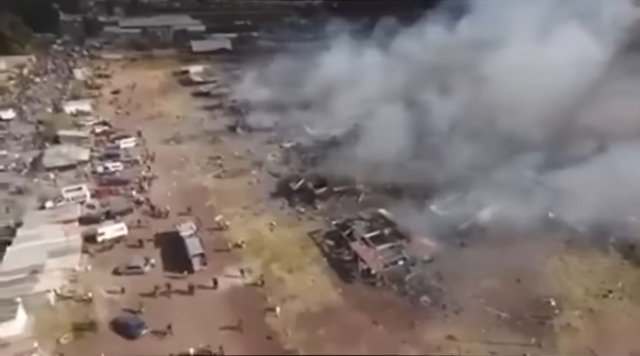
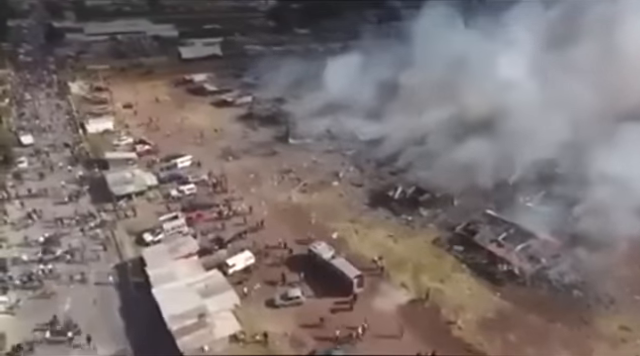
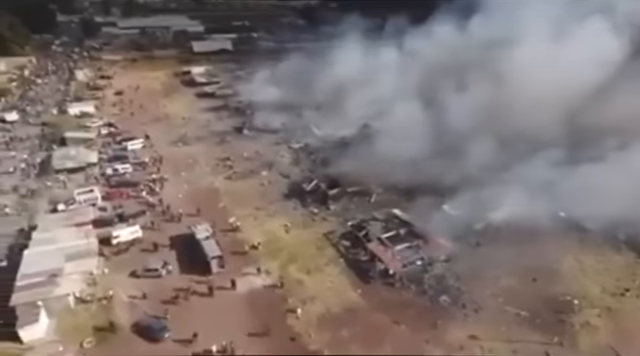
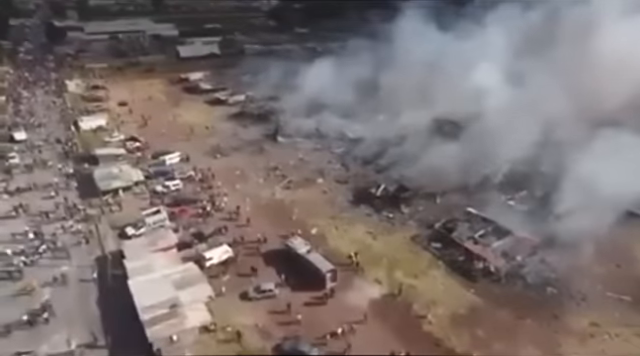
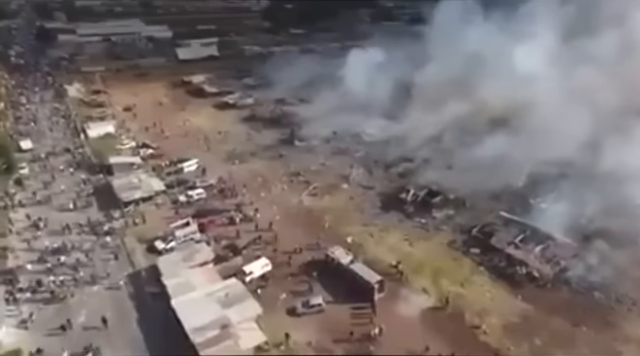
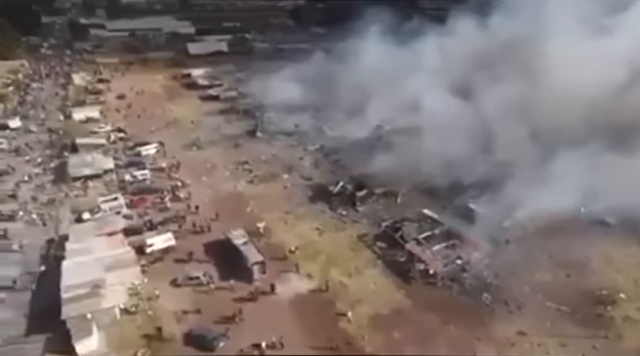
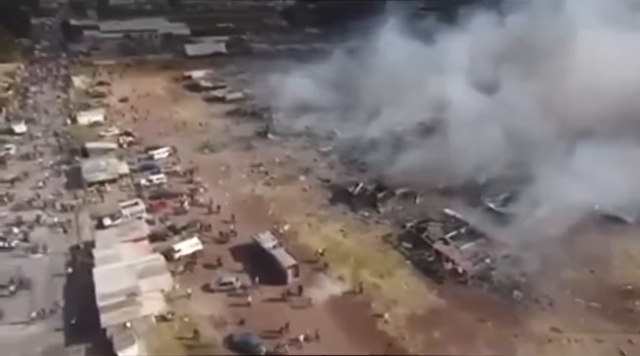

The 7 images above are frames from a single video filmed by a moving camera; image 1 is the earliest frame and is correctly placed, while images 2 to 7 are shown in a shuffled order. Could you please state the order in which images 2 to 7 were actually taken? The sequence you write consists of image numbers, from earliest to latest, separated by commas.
3, 6, 7, 4, 2, 5
